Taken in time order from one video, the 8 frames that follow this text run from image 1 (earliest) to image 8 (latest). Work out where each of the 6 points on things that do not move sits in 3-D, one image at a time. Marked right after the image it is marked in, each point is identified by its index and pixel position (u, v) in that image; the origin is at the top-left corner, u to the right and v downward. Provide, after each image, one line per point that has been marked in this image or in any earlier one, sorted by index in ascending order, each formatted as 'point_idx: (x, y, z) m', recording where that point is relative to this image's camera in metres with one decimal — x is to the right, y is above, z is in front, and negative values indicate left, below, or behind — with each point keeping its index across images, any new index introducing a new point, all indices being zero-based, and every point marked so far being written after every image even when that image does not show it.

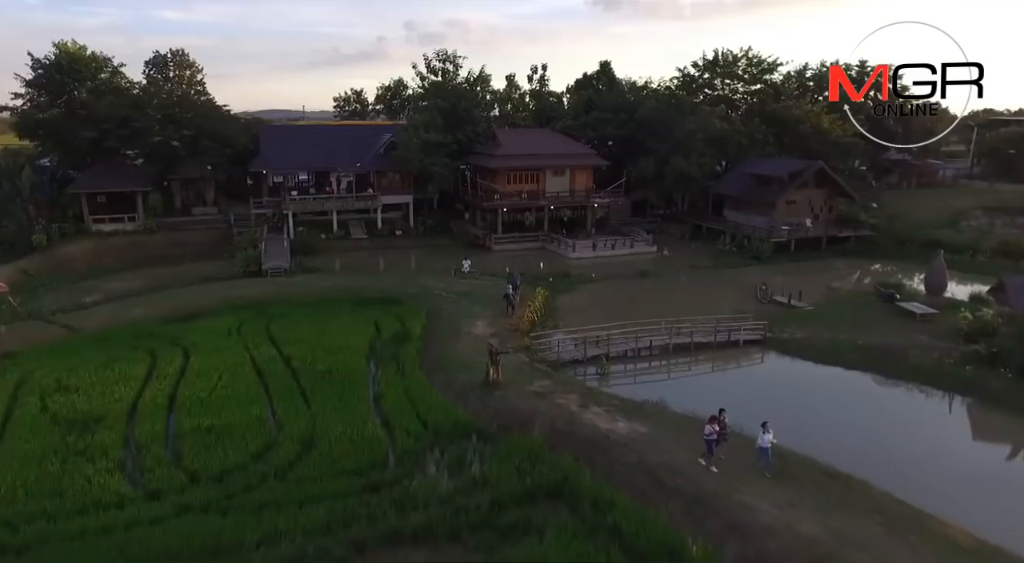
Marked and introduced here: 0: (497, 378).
0: (-0.4, -2.9, +19.7) m
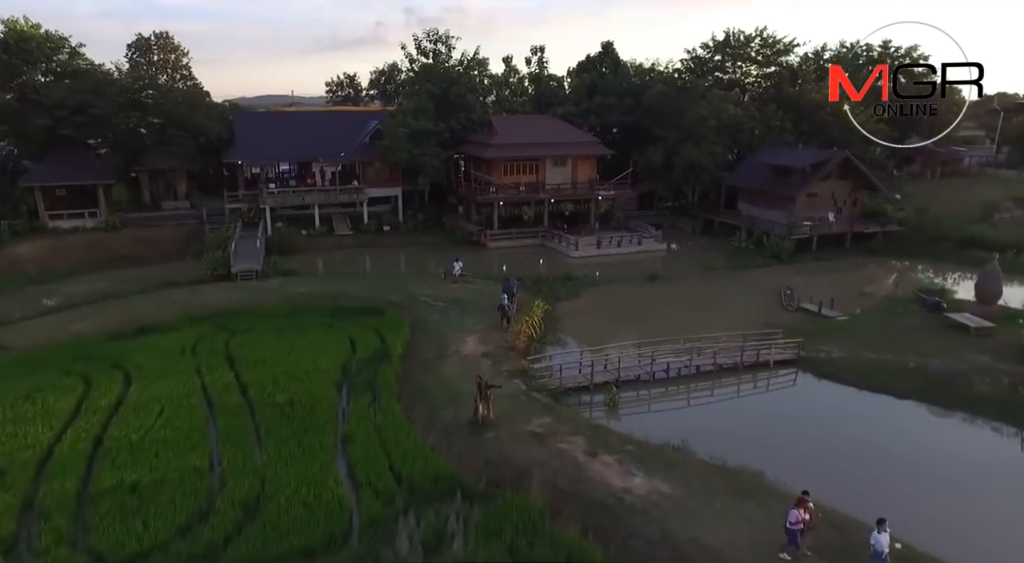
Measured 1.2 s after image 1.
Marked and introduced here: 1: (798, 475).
0: (-0.6, -3.4, +16.5) m
1: (+6.5, -4.5, +15.6) m
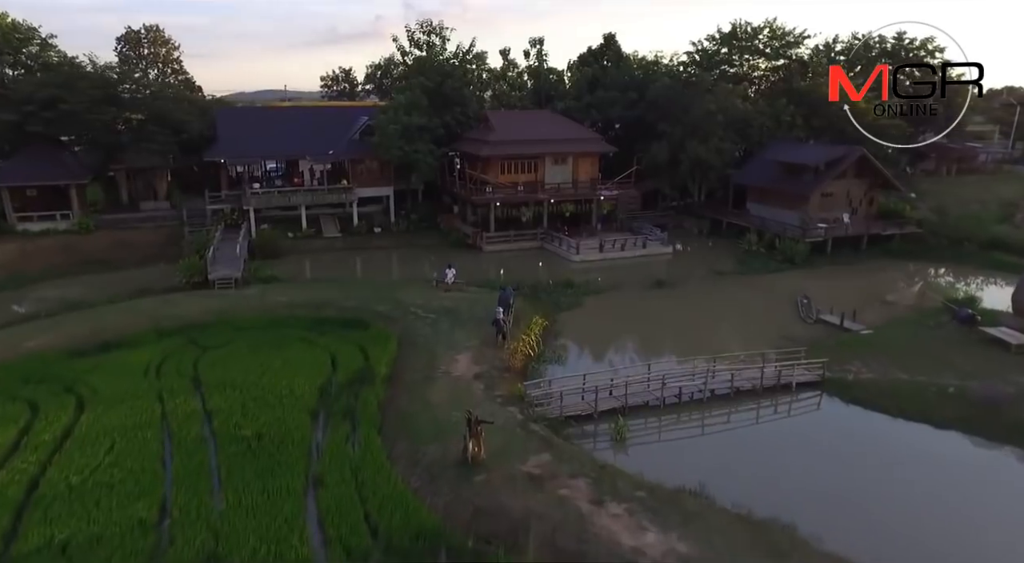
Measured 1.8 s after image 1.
0: (-0.7, -3.8, +14.5) m
1: (+6.4, -4.9, +13.6) m
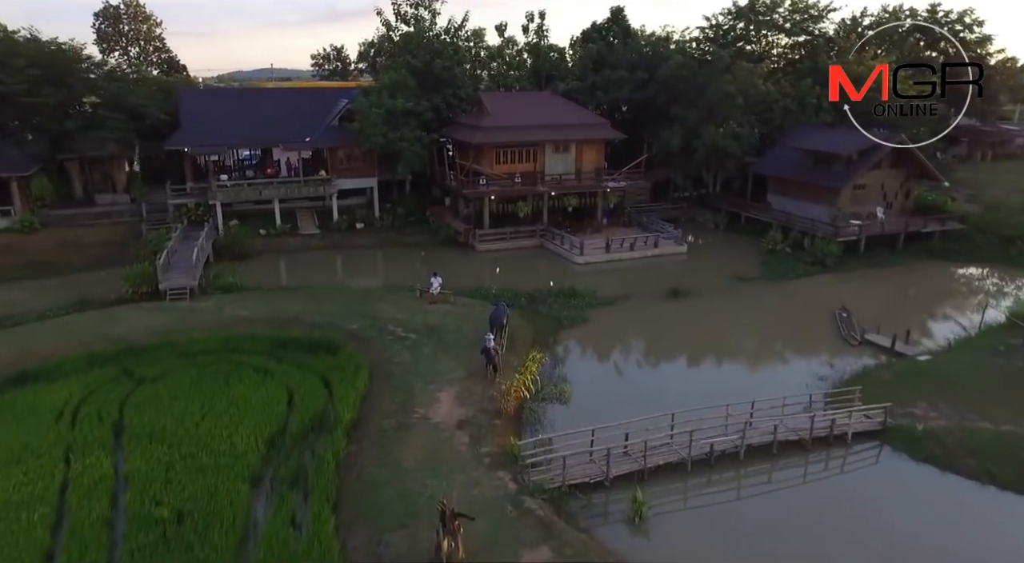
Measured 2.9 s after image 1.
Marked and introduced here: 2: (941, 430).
0: (-0.9, -4.6, +11.1) m
1: (+6.2, -5.7, +10.2) m
2: (+10.1, -3.5, +15.6) m
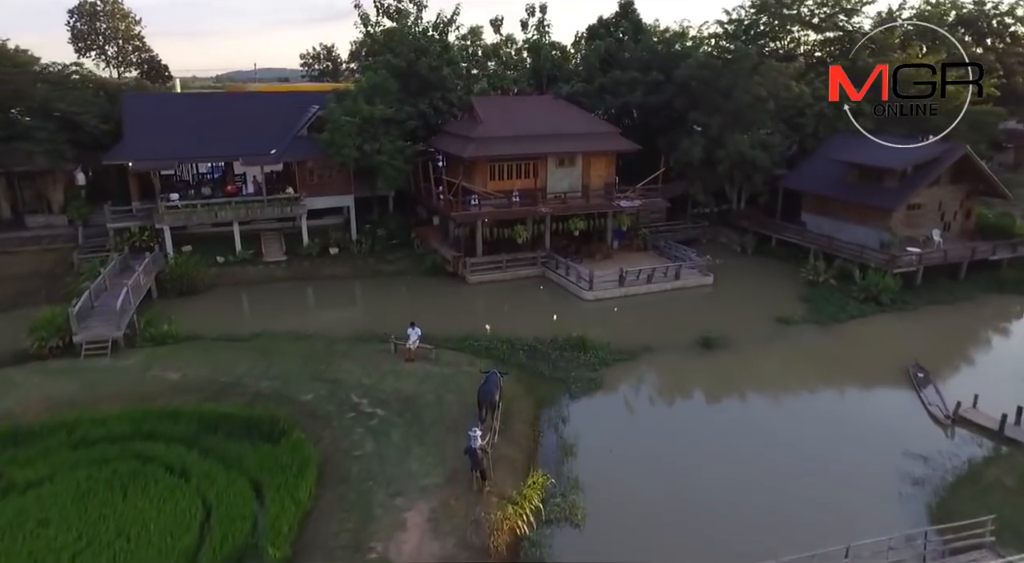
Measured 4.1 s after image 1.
0: (-1.0, -6.1, +6.4) m
1: (+6.1, -7.3, +5.5) m
2: (+9.9, -5.0, +11.0) m
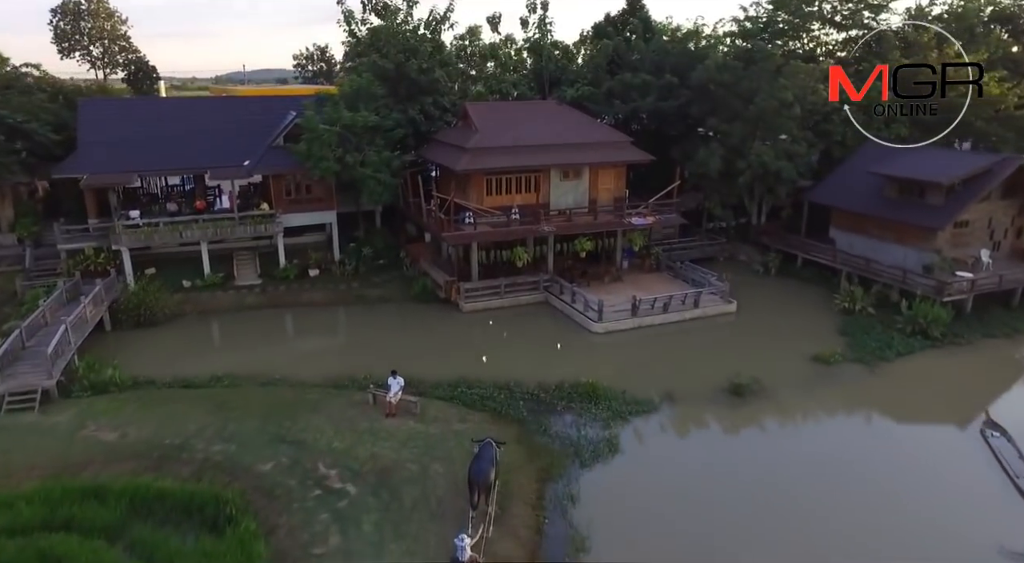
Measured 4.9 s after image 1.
0: (-1.0, -7.1, +3.5) m
1: (+6.1, -8.3, +2.5) m
2: (+9.9, -6.0, +8.0) m
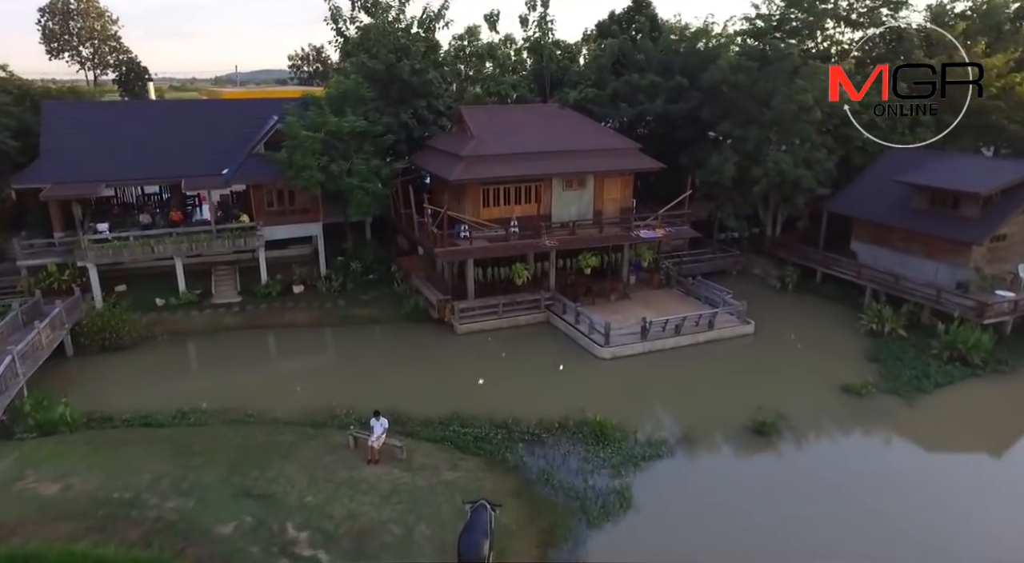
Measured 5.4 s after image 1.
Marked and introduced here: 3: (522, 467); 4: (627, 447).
0: (-1.1, -7.8, +1.5) m
1: (+6.0, -8.9, +0.6) m
2: (+9.9, -6.6, +6.1) m
3: (+0.2, -4.1, +14.9) m
4: (+2.8, -3.9, +15.9) m
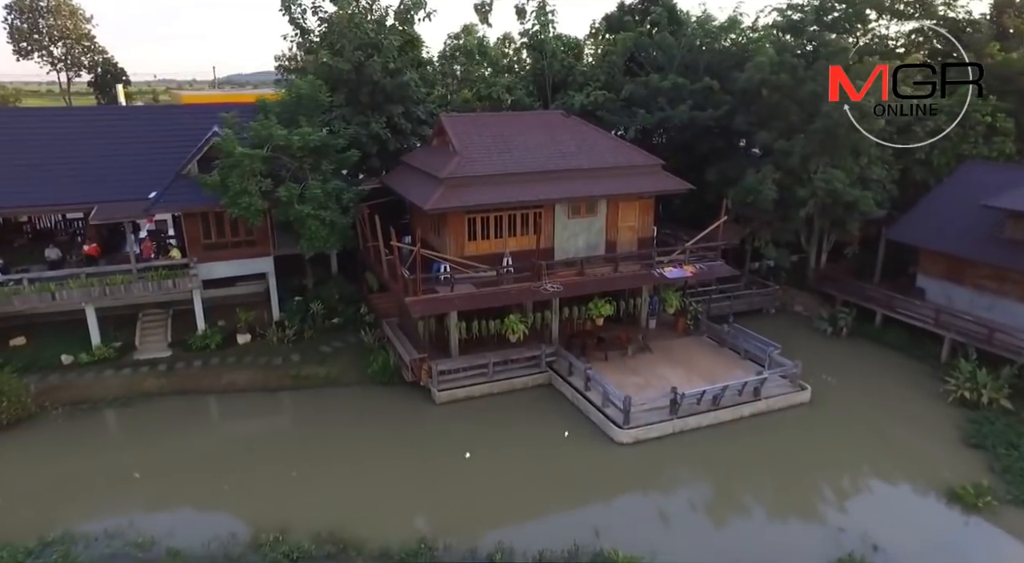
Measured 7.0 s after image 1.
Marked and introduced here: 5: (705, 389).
0: (-1.3, -9.3, -3.3) m
1: (+5.8, -10.4, -4.2) m
2: (+9.7, -8.1, +1.3) m
3: (0.0, -5.6, +10.1) m
4: (+2.6, -5.4, +11.1) m
5: (+5.0, -2.7, +17.0) m
